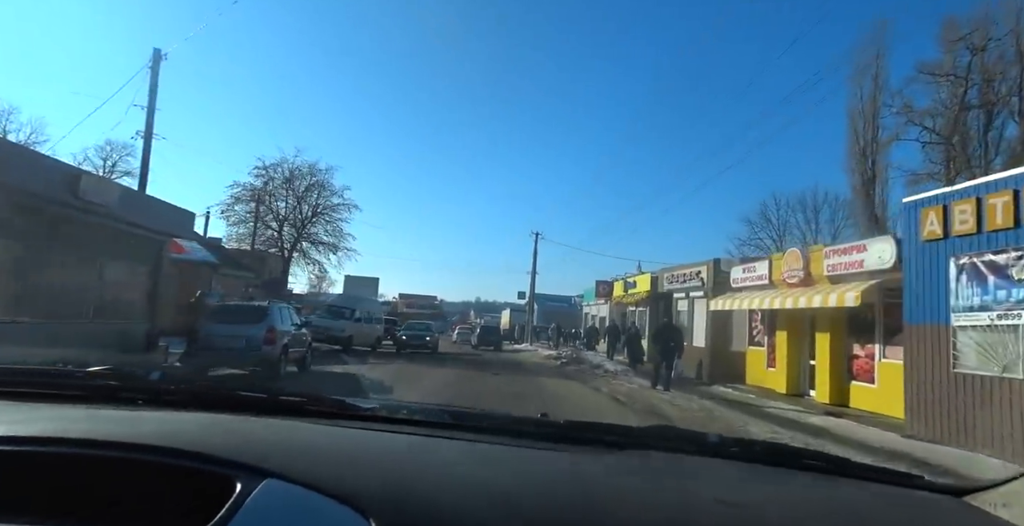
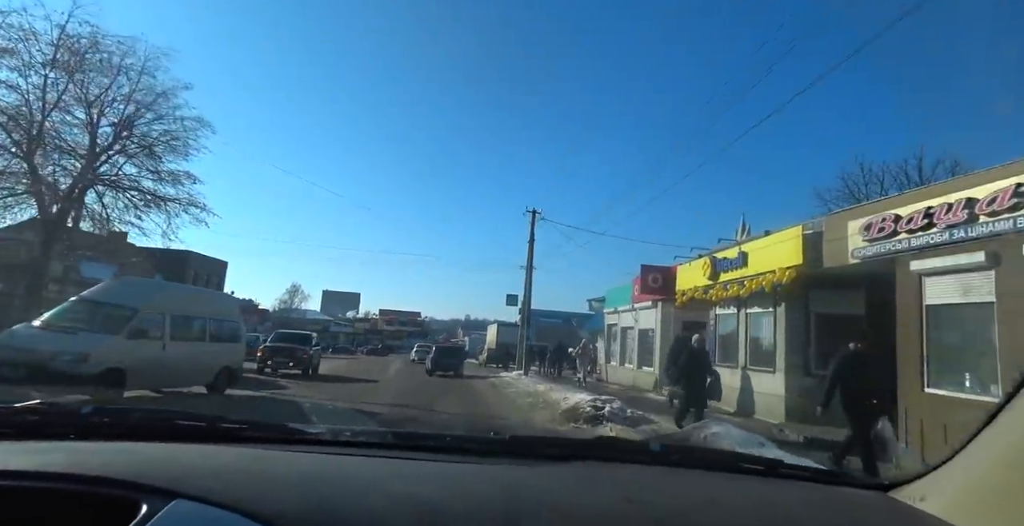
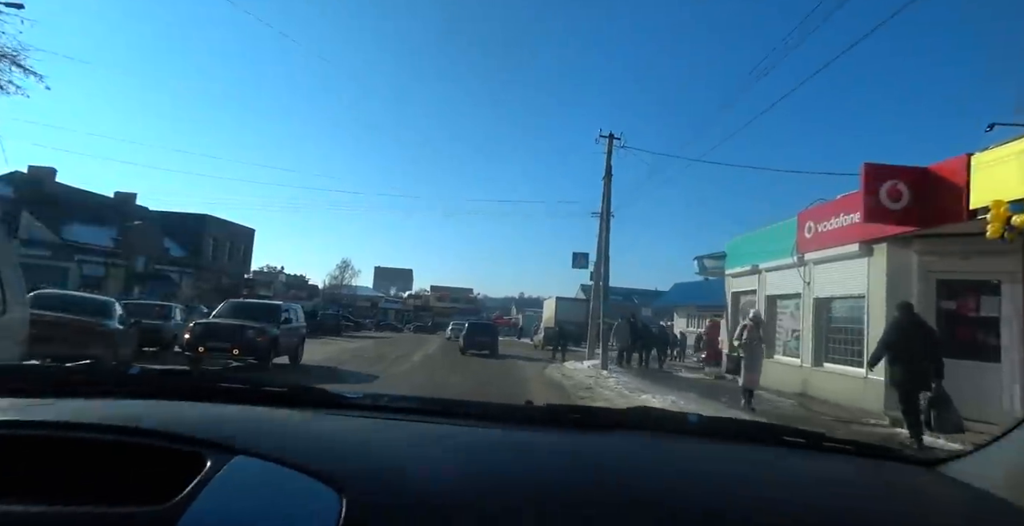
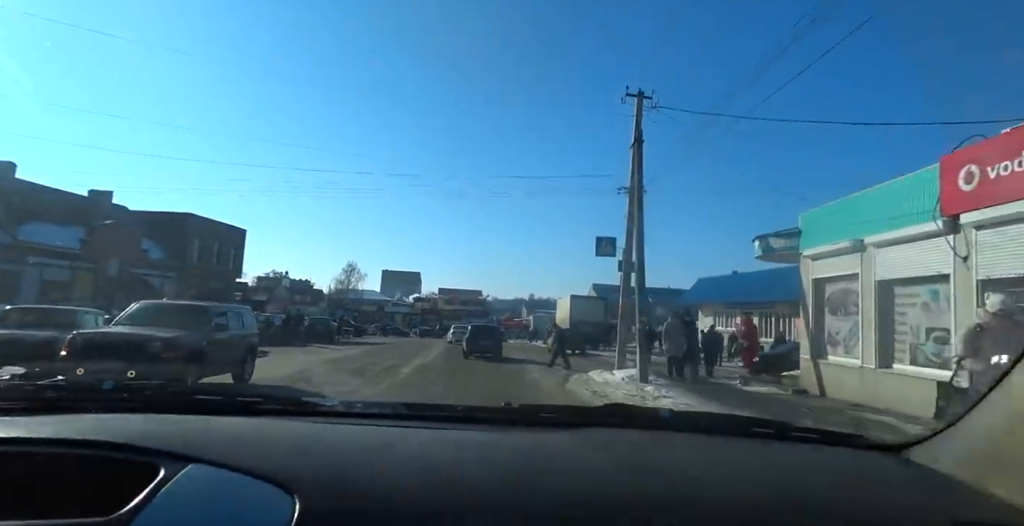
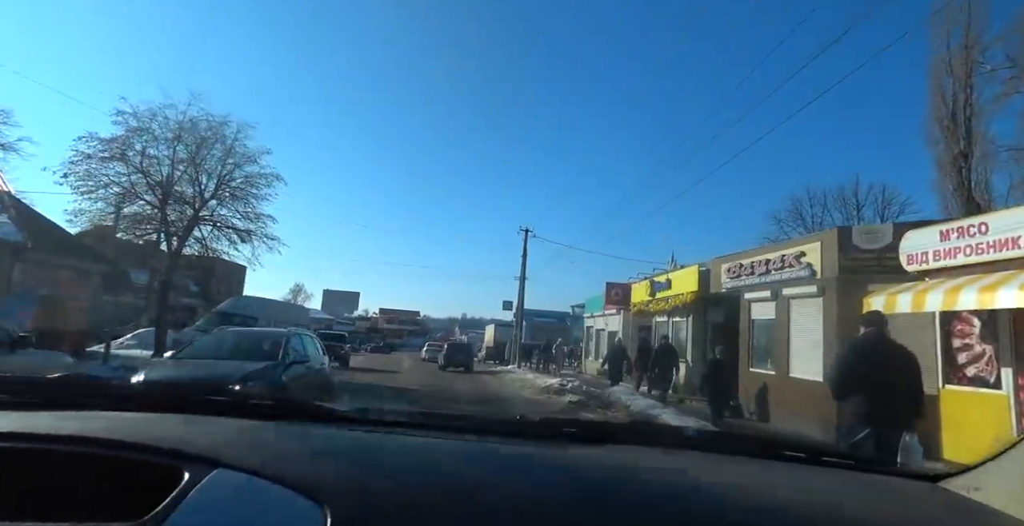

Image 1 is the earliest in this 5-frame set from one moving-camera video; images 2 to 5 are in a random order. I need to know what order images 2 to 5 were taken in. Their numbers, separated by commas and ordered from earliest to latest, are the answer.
5, 2, 3, 4
